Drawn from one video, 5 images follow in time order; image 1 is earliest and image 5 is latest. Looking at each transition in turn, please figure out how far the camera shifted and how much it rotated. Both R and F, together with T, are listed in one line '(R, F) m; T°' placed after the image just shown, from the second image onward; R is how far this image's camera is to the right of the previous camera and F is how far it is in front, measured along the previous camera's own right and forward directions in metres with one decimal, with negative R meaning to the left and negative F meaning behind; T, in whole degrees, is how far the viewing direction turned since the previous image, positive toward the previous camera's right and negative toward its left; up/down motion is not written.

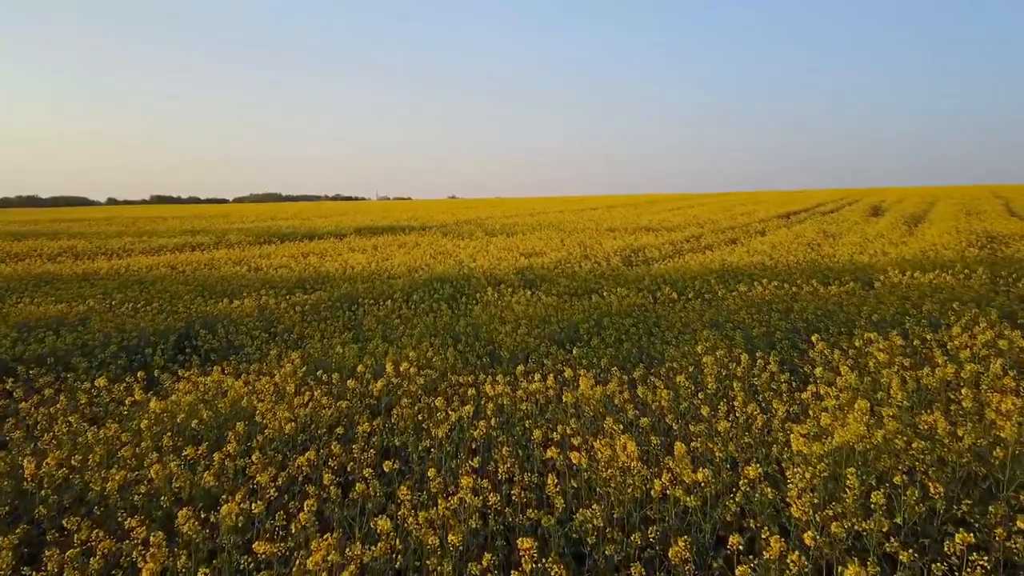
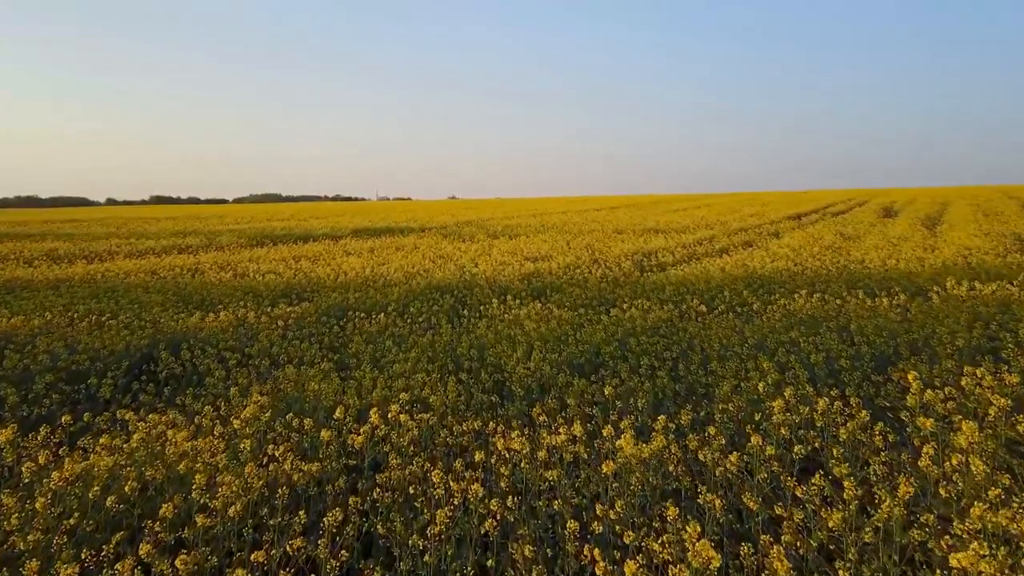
(-0.1, +1.2) m; 0°
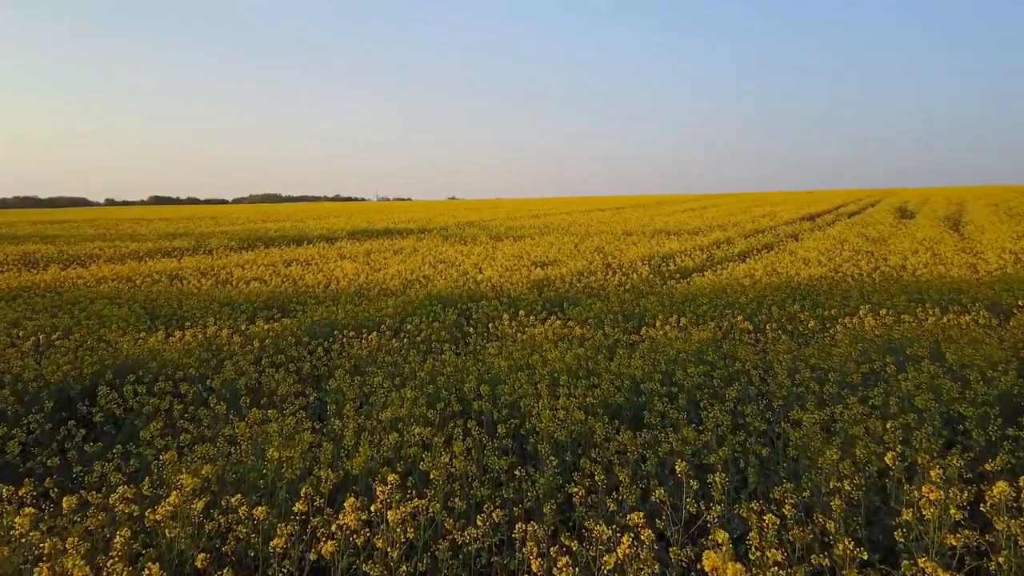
(-0.2, +1.4) m; 0°
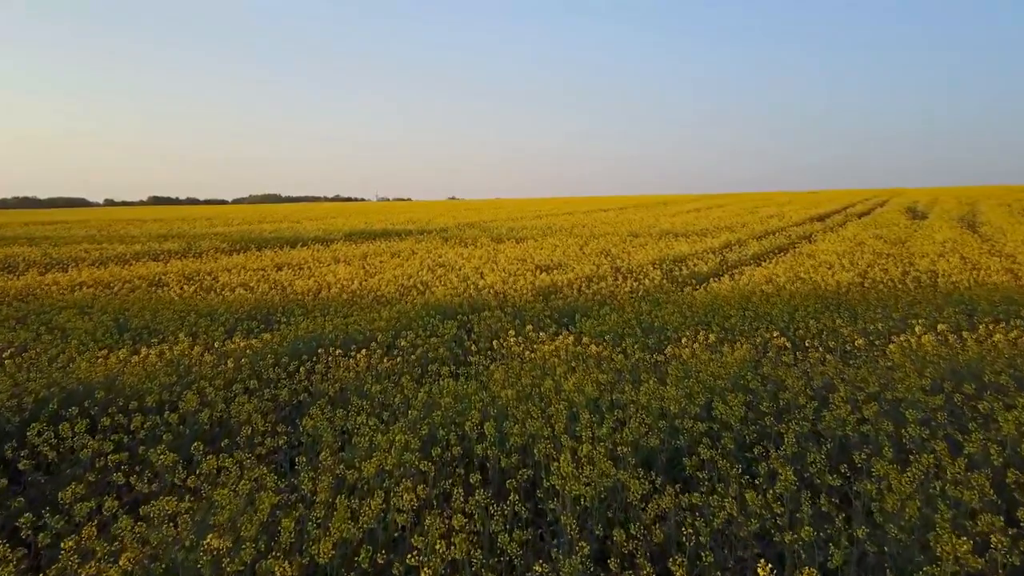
(-0.1, +0.9) m; 0°
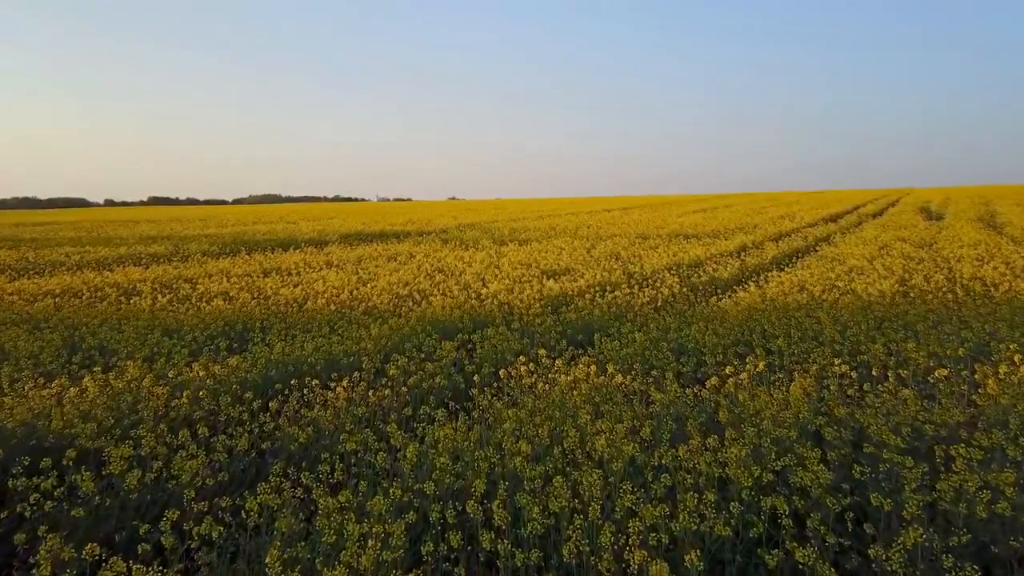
(-0.1, +1.2) m; 0°
